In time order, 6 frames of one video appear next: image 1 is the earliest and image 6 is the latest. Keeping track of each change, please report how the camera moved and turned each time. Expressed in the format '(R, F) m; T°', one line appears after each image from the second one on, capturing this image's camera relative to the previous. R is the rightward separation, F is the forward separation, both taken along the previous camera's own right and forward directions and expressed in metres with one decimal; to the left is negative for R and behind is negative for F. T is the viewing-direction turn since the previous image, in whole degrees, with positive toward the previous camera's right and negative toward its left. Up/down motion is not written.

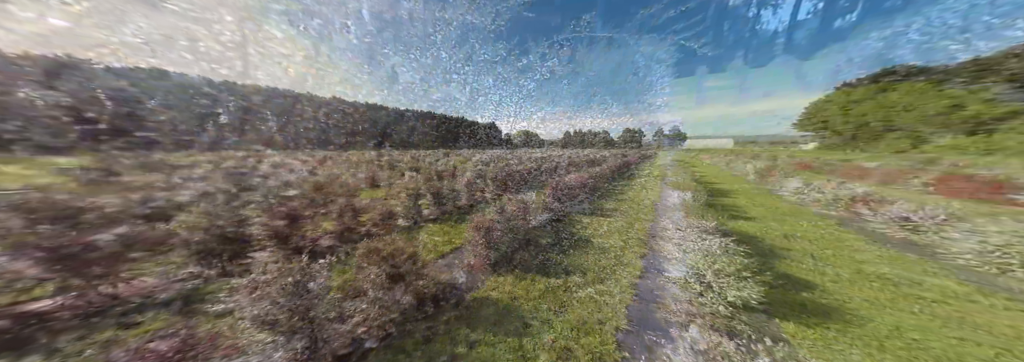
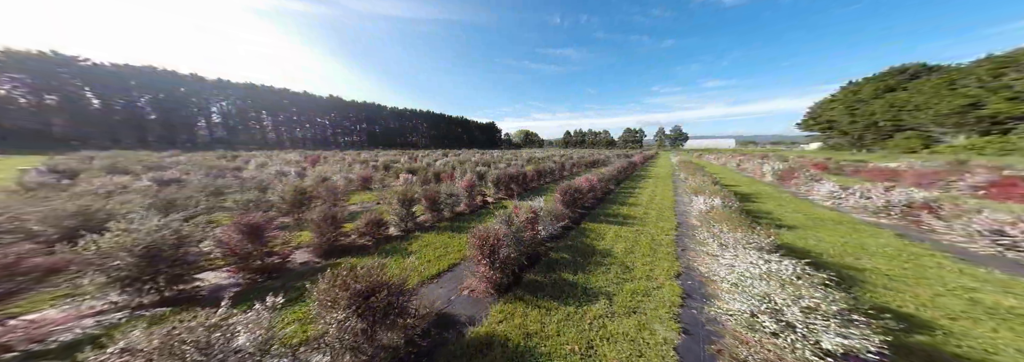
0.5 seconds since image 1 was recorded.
(-0.2, +0.9) m; 0°
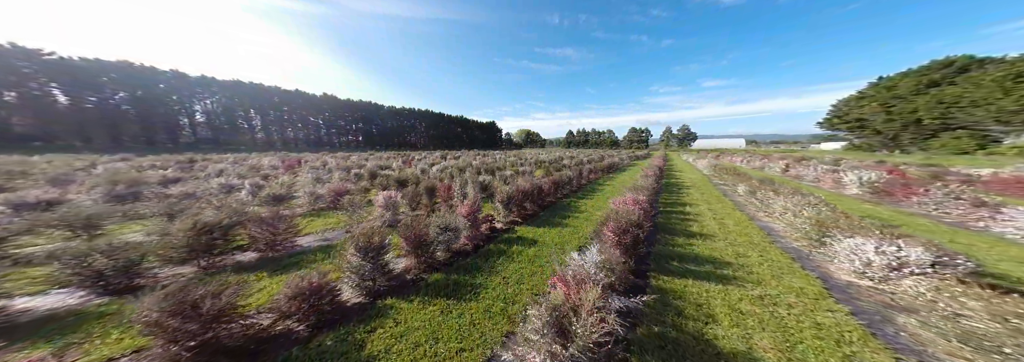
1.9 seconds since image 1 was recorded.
(-0.7, +3.0) m; 0°
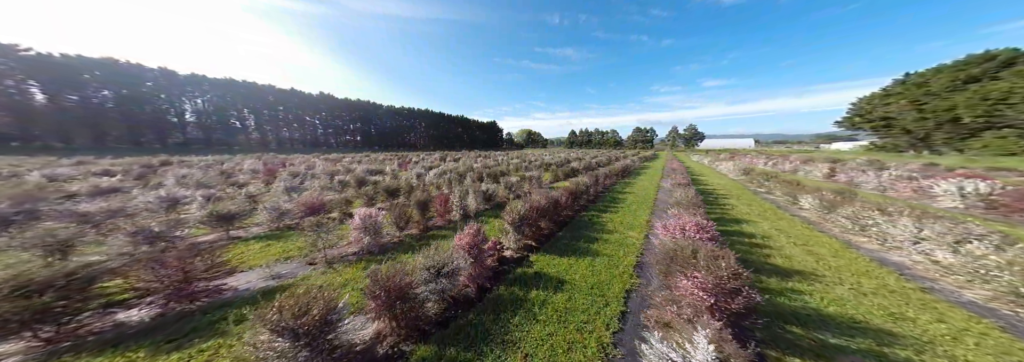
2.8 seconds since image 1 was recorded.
(-0.5, +2.1) m; 0°
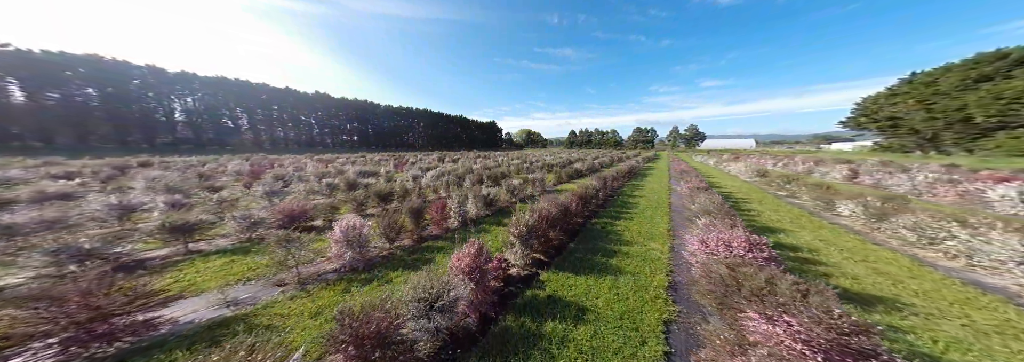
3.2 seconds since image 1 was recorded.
(-0.2, +1.0) m; 0°
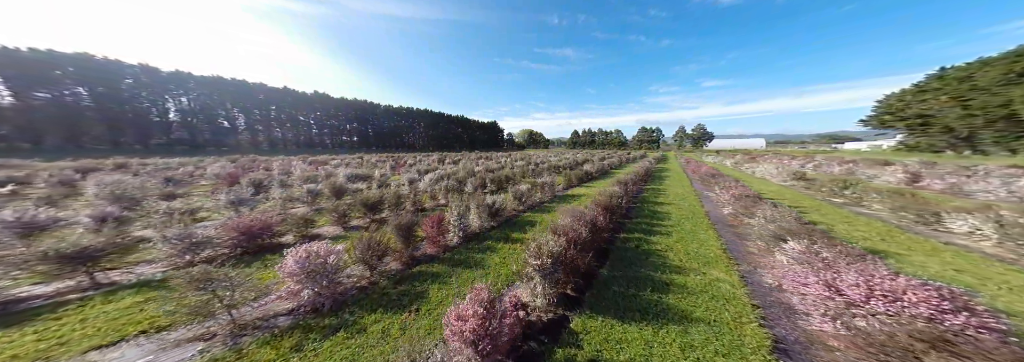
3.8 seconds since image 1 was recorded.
(-0.4, +1.7) m; 0°
